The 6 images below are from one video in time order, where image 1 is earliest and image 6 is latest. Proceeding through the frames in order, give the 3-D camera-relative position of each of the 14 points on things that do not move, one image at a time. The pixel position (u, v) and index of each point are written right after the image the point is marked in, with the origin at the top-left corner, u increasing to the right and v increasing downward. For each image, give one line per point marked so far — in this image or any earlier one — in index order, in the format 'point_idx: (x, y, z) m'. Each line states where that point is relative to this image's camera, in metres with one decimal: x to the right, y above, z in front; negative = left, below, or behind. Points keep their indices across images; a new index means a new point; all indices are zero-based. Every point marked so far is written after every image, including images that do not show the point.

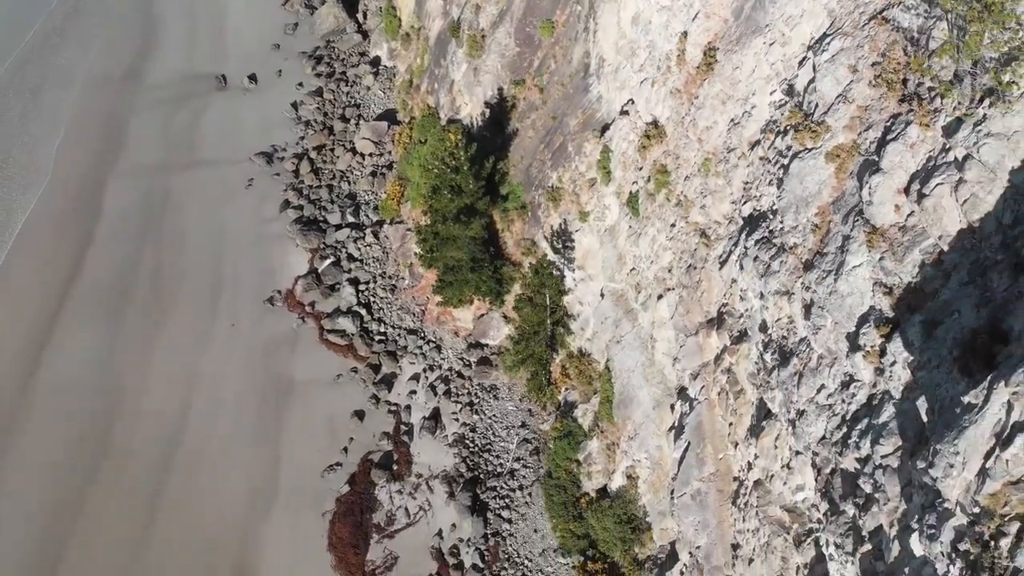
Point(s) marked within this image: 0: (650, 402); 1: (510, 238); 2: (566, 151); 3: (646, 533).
0: (+3.2, -2.7, +14.9) m
1: (-0.1, +1.3, +18.2) m
2: (+1.4, +3.5, +16.6) m
3: (+3.2, -5.8, +15.5) m
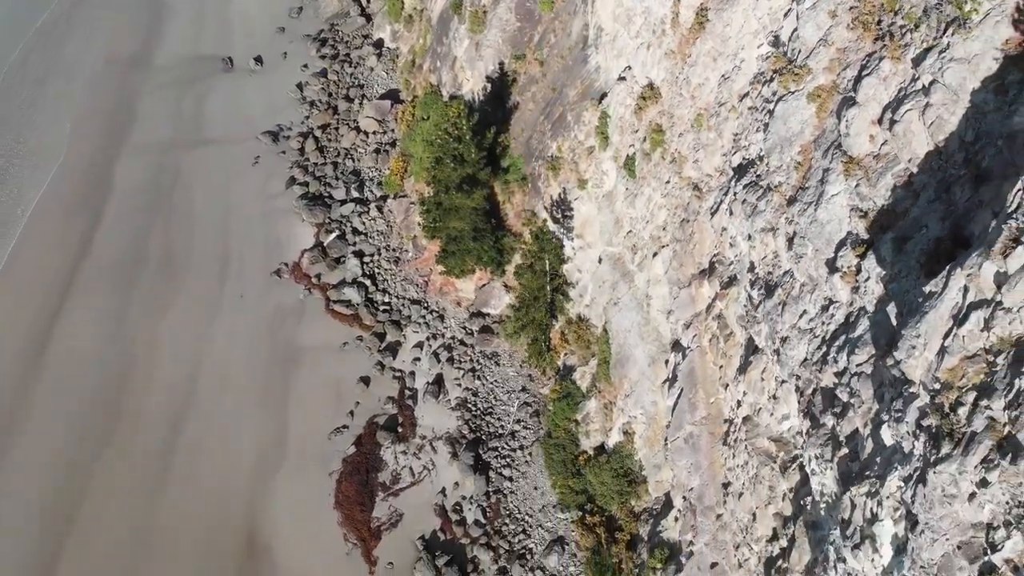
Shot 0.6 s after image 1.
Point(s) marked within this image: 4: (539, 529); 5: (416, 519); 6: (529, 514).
0: (+3.2, -1.7, +15.5) m
1: (0.0, +2.2, +18.8) m
2: (+1.4, +4.4, +17.1) m
3: (+3.2, -4.9, +16.1) m
4: (+0.7, -6.4, +17.4) m
5: (-2.6, -6.2, +17.7) m
6: (+0.5, -6.1, +17.6) m
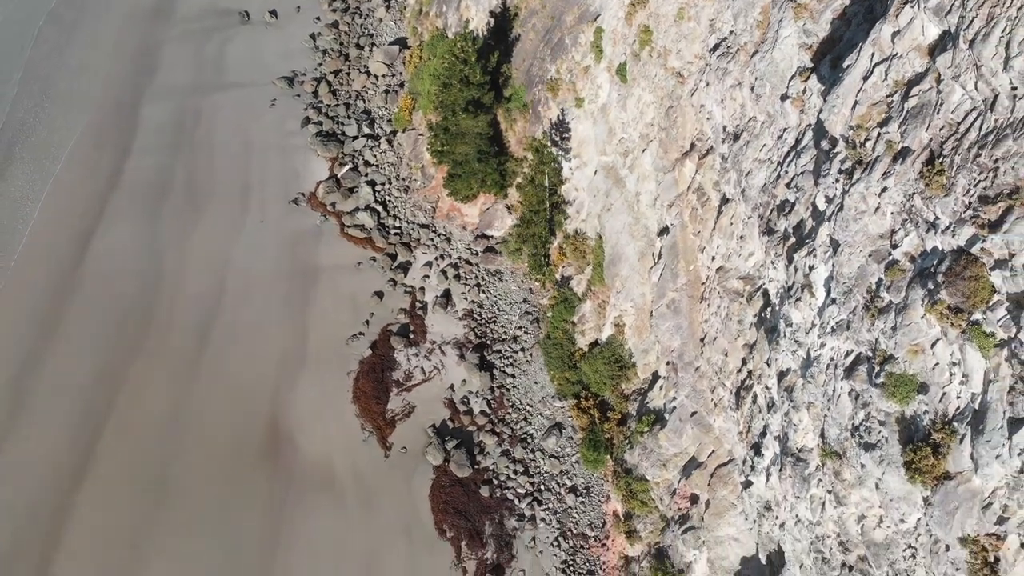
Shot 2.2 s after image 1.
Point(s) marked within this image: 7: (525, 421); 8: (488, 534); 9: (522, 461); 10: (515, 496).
0: (+3.3, +0.9, +17.1) m
1: (0.0, +4.8, +20.4) m
2: (+1.5, +7.0, +18.7) m
3: (+3.3, -2.3, +17.7) m
4: (+0.8, -3.8, +19.1) m
5: (-2.5, -3.6, +19.3) m
6: (+0.5, -3.5, +19.2) m
7: (+0.4, -3.9, +19.1) m
8: (-0.6, -6.6, +17.6) m
9: (+0.3, -4.9, +18.5) m
10: (+0.1, -5.8, +18.2) m
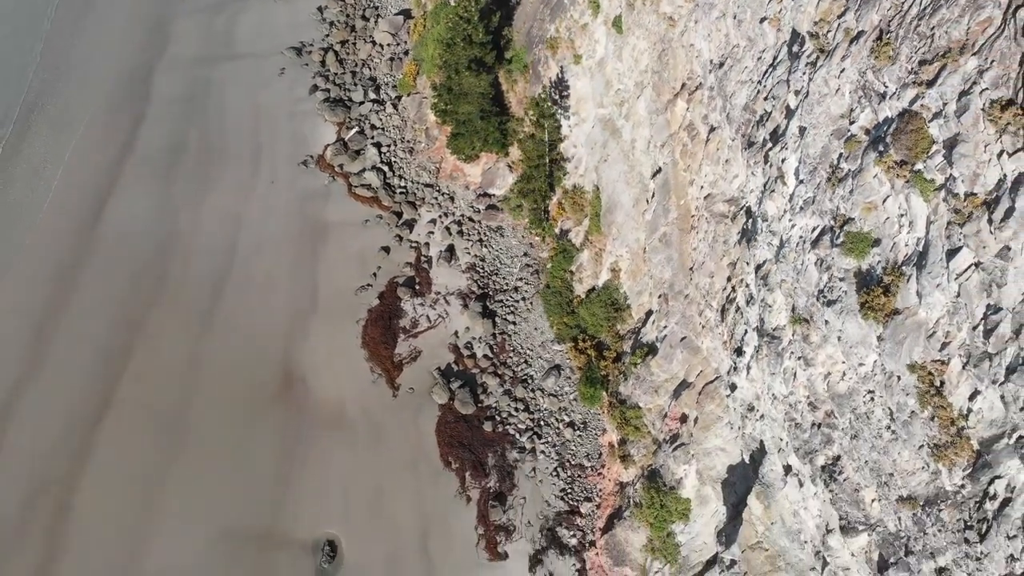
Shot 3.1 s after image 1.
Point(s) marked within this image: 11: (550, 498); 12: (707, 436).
0: (+3.3, +2.4, +18.0) m
1: (+0.1, +6.4, +21.3) m
2: (+1.5, +8.6, +19.7) m
3: (+3.3, -0.8, +18.6) m
4: (+0.8, -2.2, +20.0) m
5: (-2.5, -2.1, +20.2) m
6: (+0.6, -1.9, +20.1) m
7: (+0.4, -2.3, +20.0) m
8: (-0.6, -5.0, +18.6) m
9: (+0.3, -3.4, +19.5) m
10: (+0.1, -4.2, +19.1) m
11: (+1.0, -5.8, +18.1) m
12: (+4.3, -3.2, +14.3) m
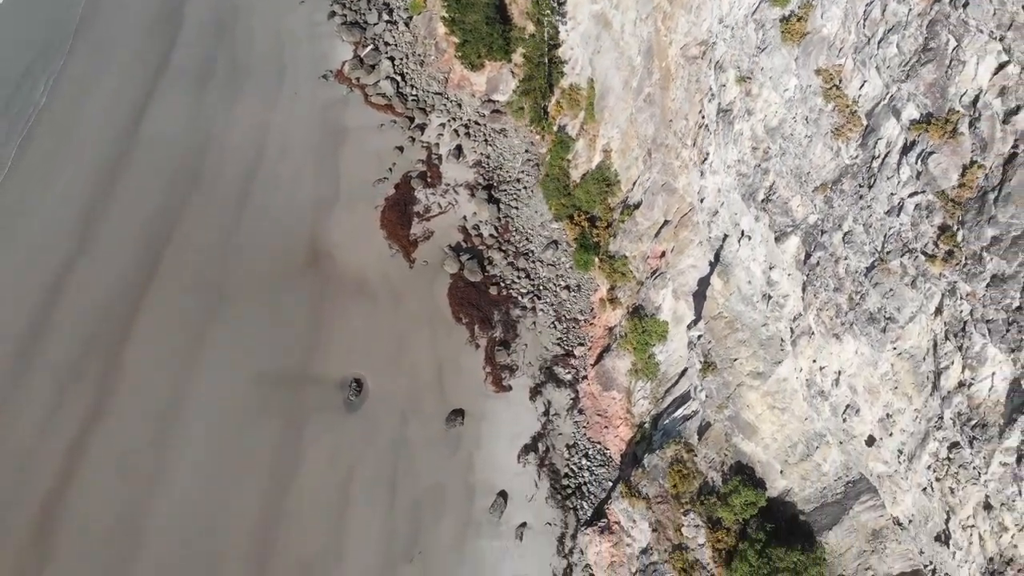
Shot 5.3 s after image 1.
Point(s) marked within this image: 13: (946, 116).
0: (+3.4, +6.4, +20.4) m
1: (+0.1, +10.4, +23.6) m
2: (+1.6, +12.6, +22.0) m
3: (+3.4, +3.2, +21.0) m
4: (+0.9, +1.8, +22.3) m
5: (-2.4, +1.9, +22.6) m
6: (+0.7, +2.1, +22.4) m
7: (+0.5, +1.7, +22.3) m
8: (-0.5, -1.1, +20.9) m
9: (+0.4, +0.6, +21.8) m
10: (+0.2, -0.2, +21.4) m
11: (+1.1, -1.8, +20.5) m
12: (+4.4, +0.8, +16.6) m
13: (+5.8, +2.3, +8.6) m
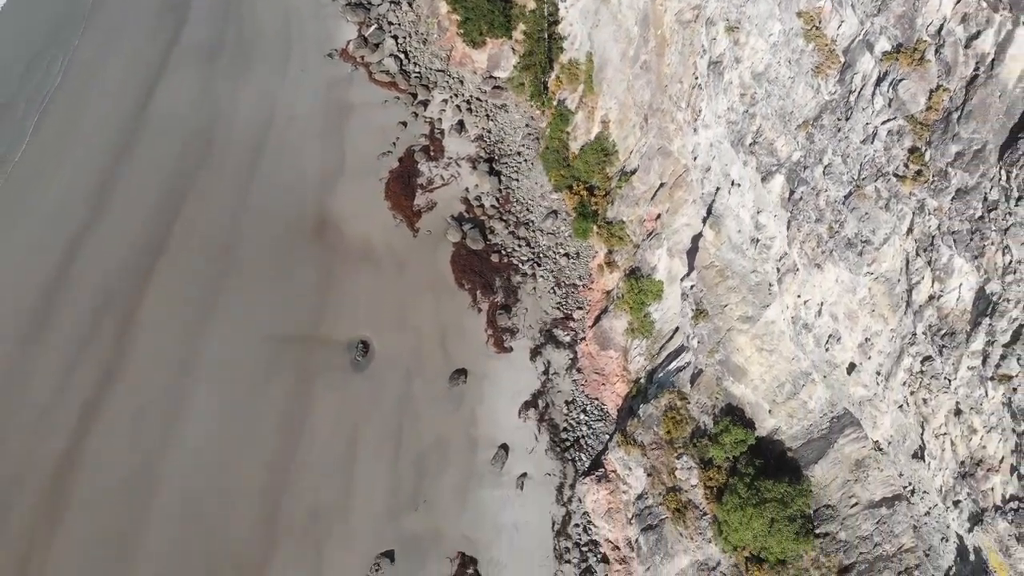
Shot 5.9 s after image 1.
0: (+3.4, +7.5, +21.0) m
1: (+0.2, +11.5, +24.3) m
2: (+1.6, +13.7, +22.7) m
3: (+3.4, +4.4, +21.6) m
4: (+0.9, +2.9, +23.0) m
5: (-2.4, +3.0, +23.2) m
6: (+0.7, +3.2, +23.1) m
7: (+0.6, +2.8, +23.0) m
8: (-0.5, +0.1, +21.6) m
9: (+0.4, +1.7, +22.4) m
10: (+0.2, +0.9, +22.1) m
11: (+1.2, -0.7, +21.1) m
12: (+4.4, +1.9, +17.3) m
13: (+5.8, +3.4, +9.3) m
